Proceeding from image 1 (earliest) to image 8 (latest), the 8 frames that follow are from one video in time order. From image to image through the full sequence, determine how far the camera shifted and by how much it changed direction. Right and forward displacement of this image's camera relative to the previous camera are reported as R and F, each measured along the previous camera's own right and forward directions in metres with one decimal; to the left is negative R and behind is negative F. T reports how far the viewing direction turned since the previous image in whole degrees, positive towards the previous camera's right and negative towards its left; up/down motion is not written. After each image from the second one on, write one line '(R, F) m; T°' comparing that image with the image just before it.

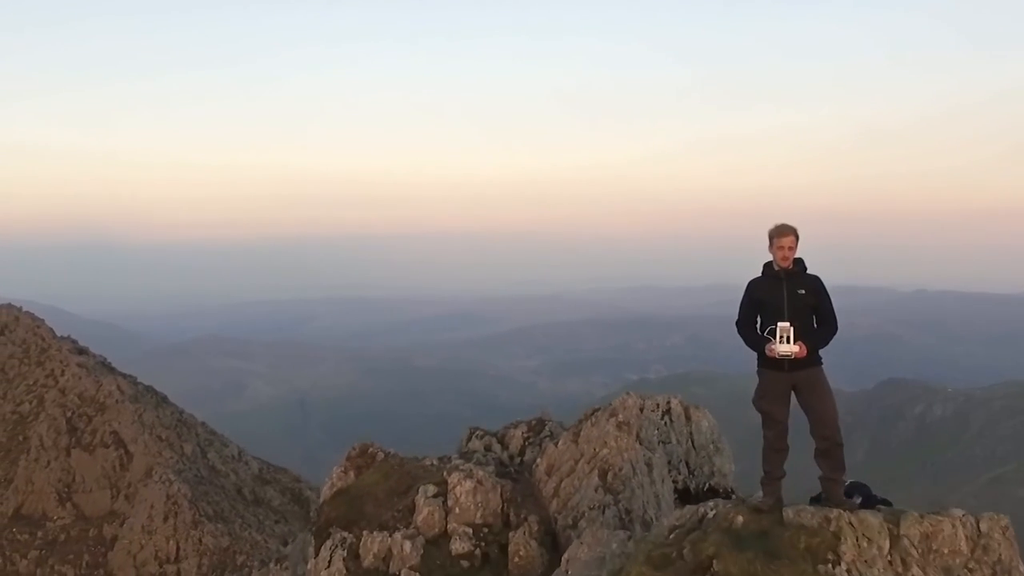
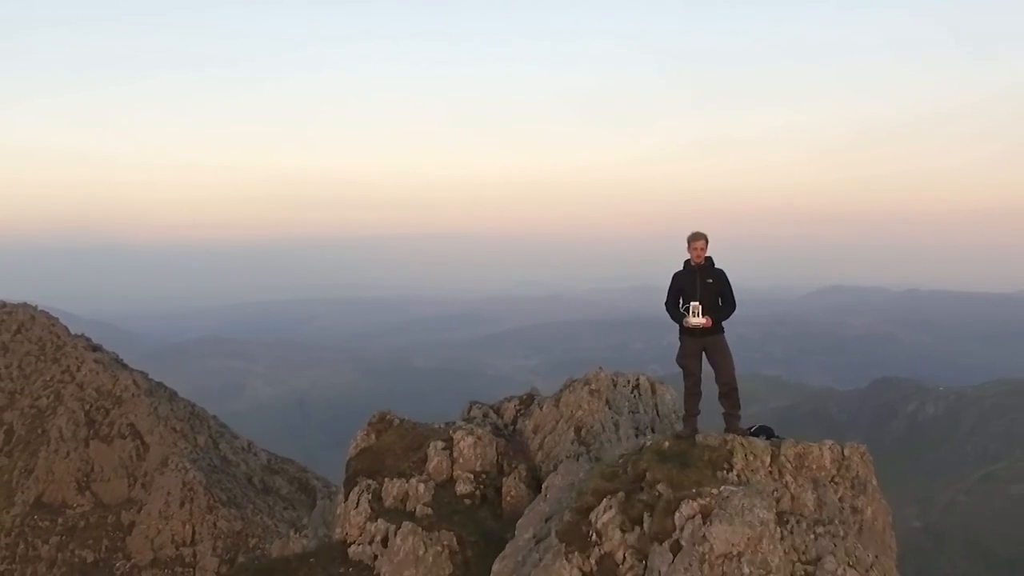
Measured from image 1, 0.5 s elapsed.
(+0.1, -1.6) m; 0°
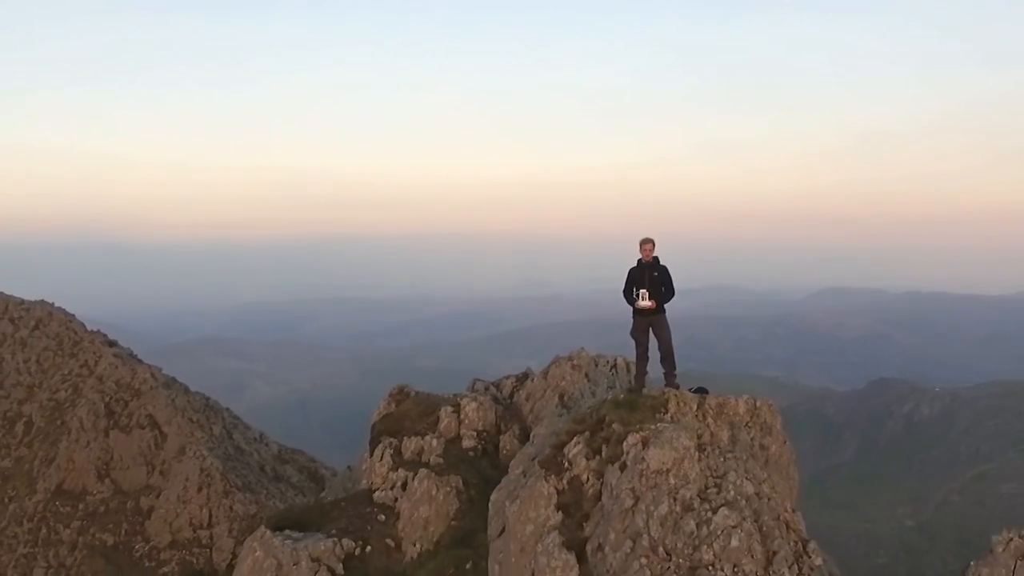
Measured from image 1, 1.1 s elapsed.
(0.0, -2.0) m; 0°
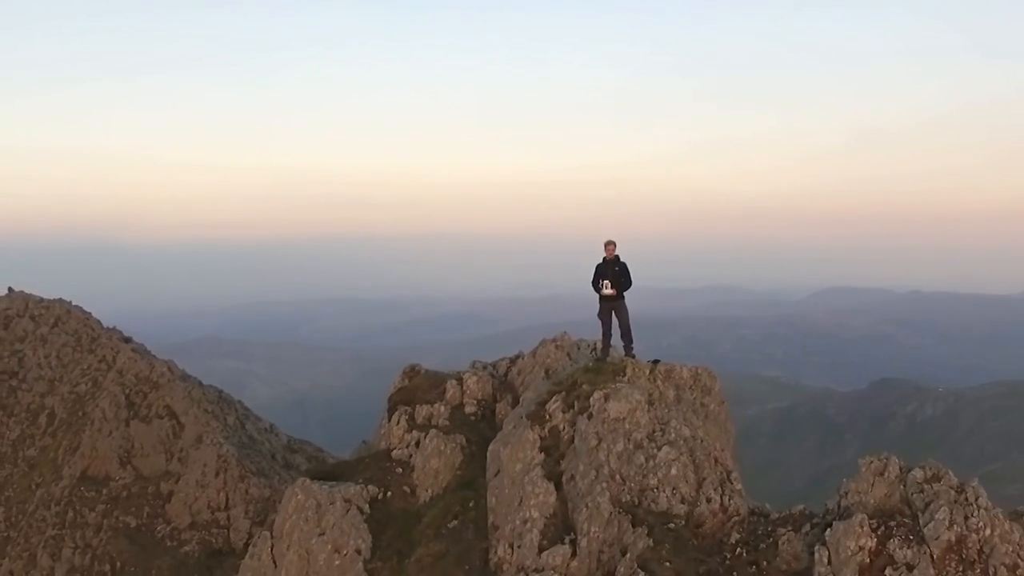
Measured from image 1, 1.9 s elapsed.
(+0.1, -2.2) m; 0°
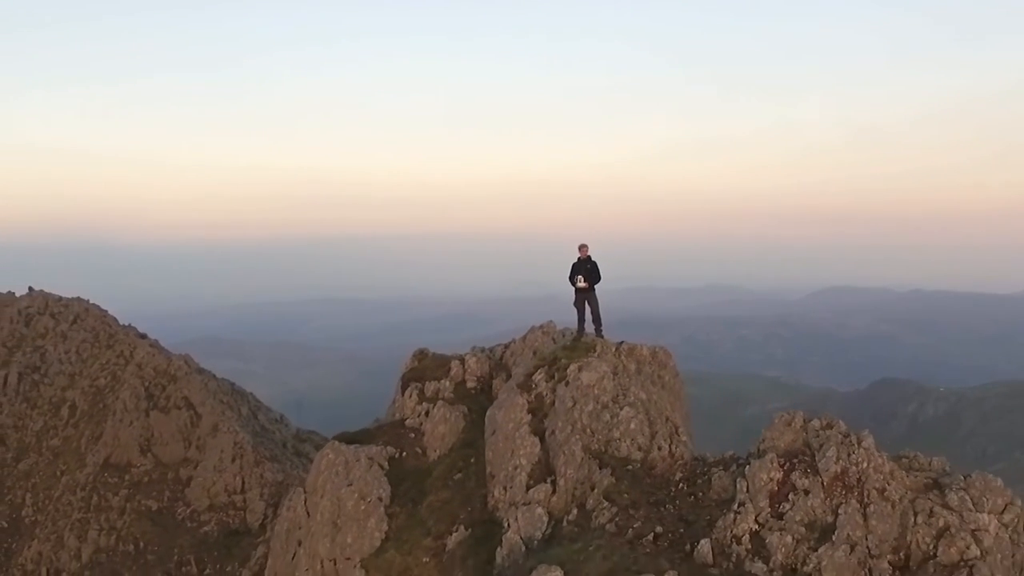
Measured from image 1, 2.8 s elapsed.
(+0.1, -2.4) m; 0°
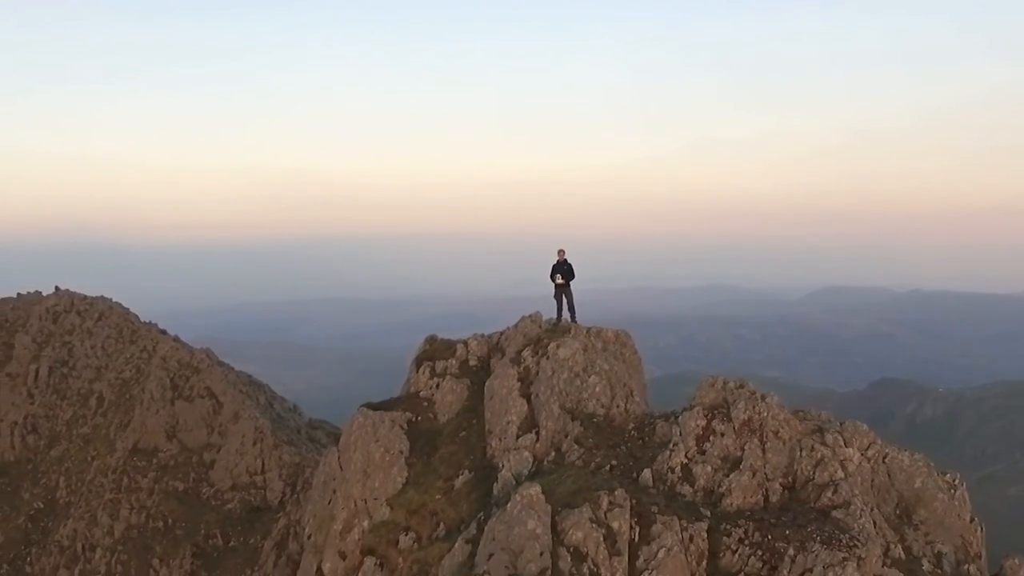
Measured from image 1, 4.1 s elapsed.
(+0.1, -3.5) m; 0°
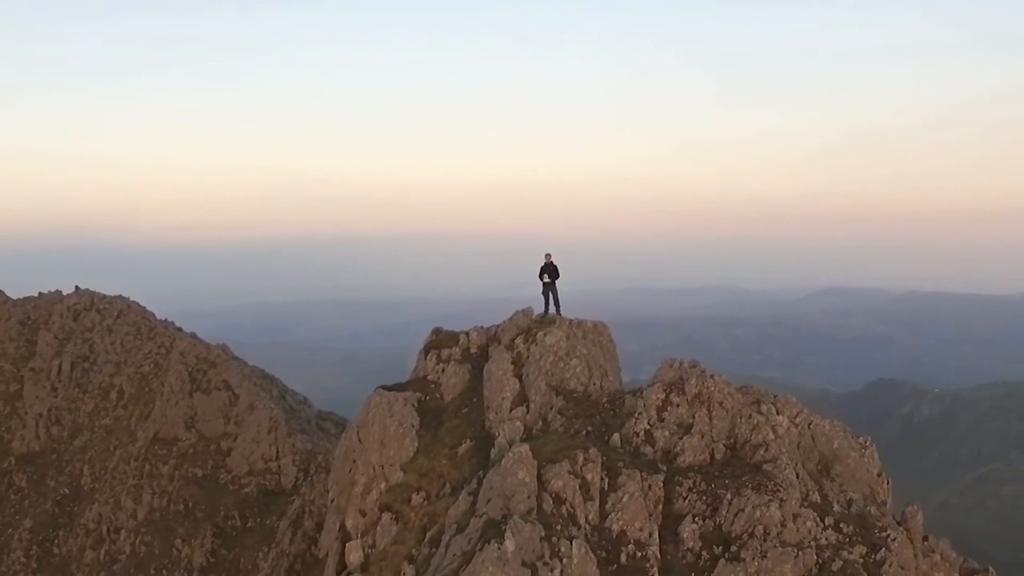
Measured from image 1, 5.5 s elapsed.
(+0.1, -3.0) m; 0°
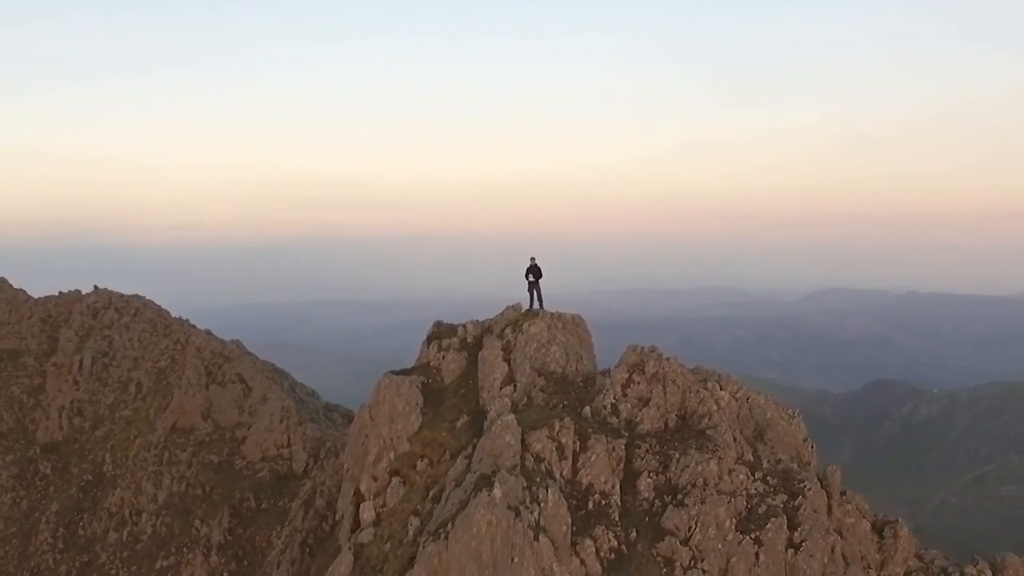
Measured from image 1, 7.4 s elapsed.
(+0.2, -3.3) m; 0°
